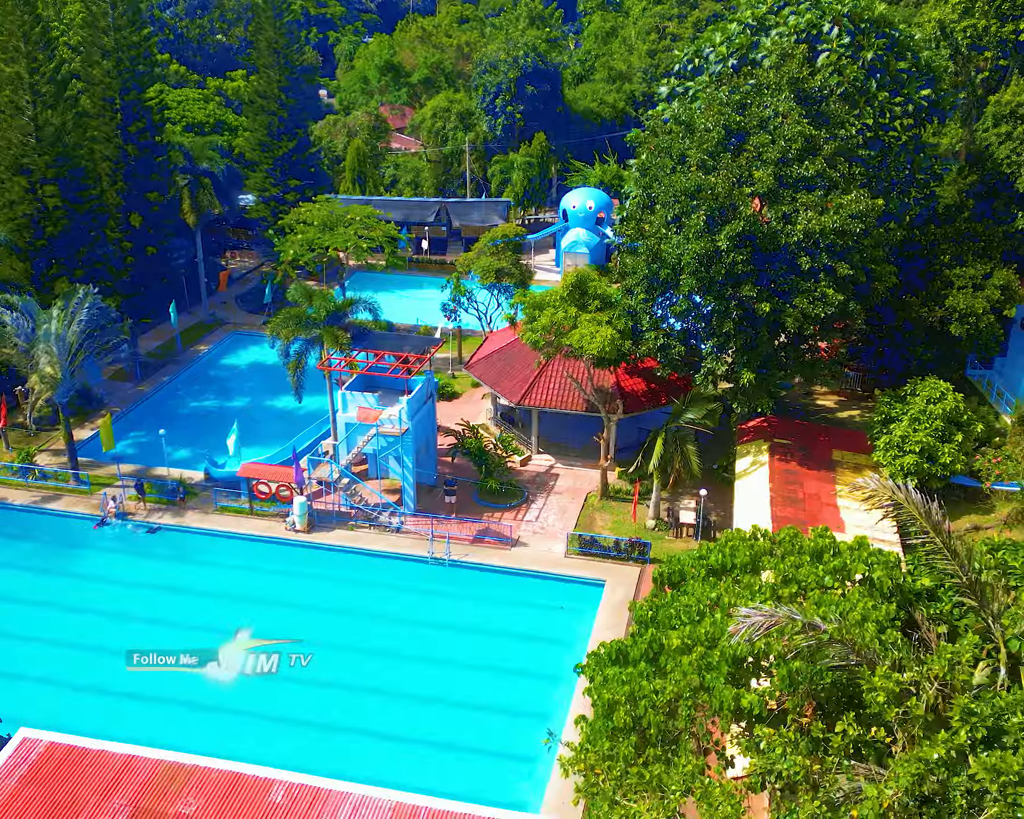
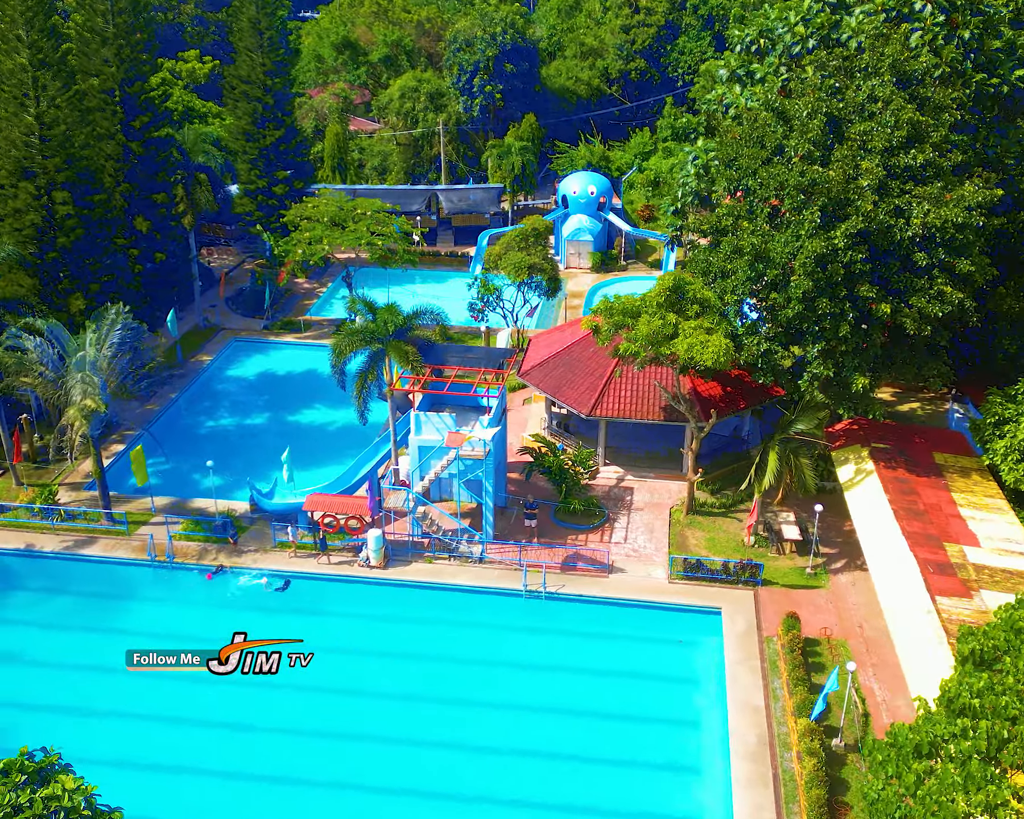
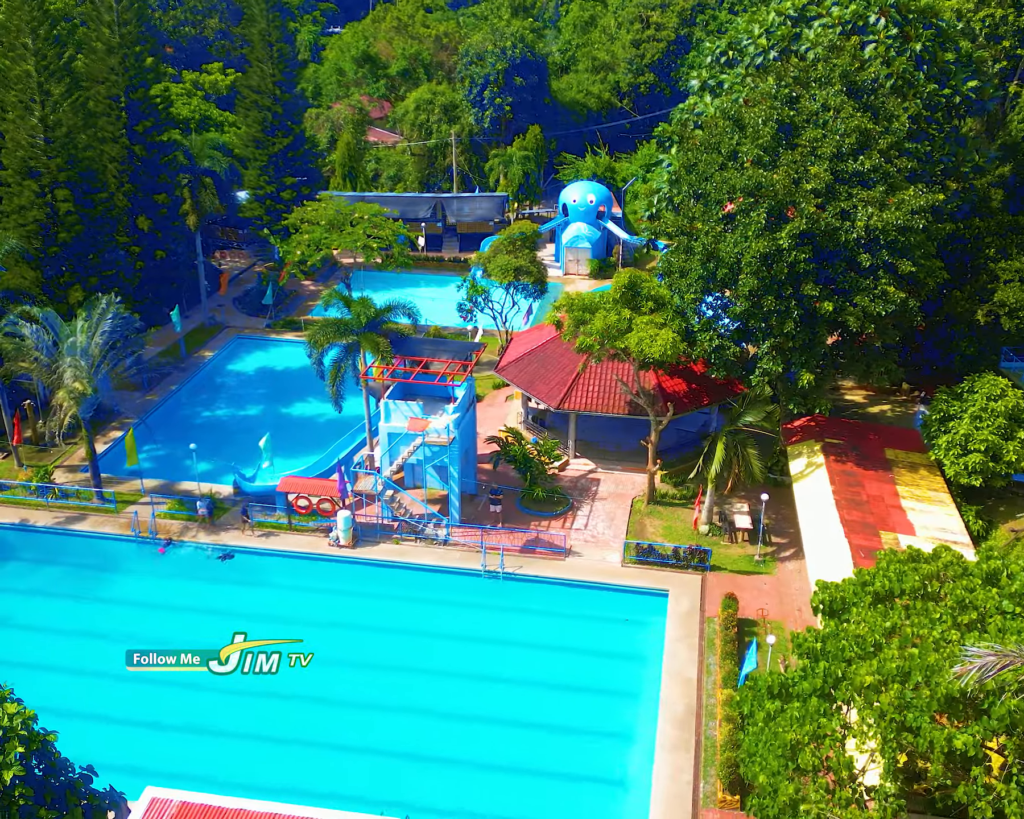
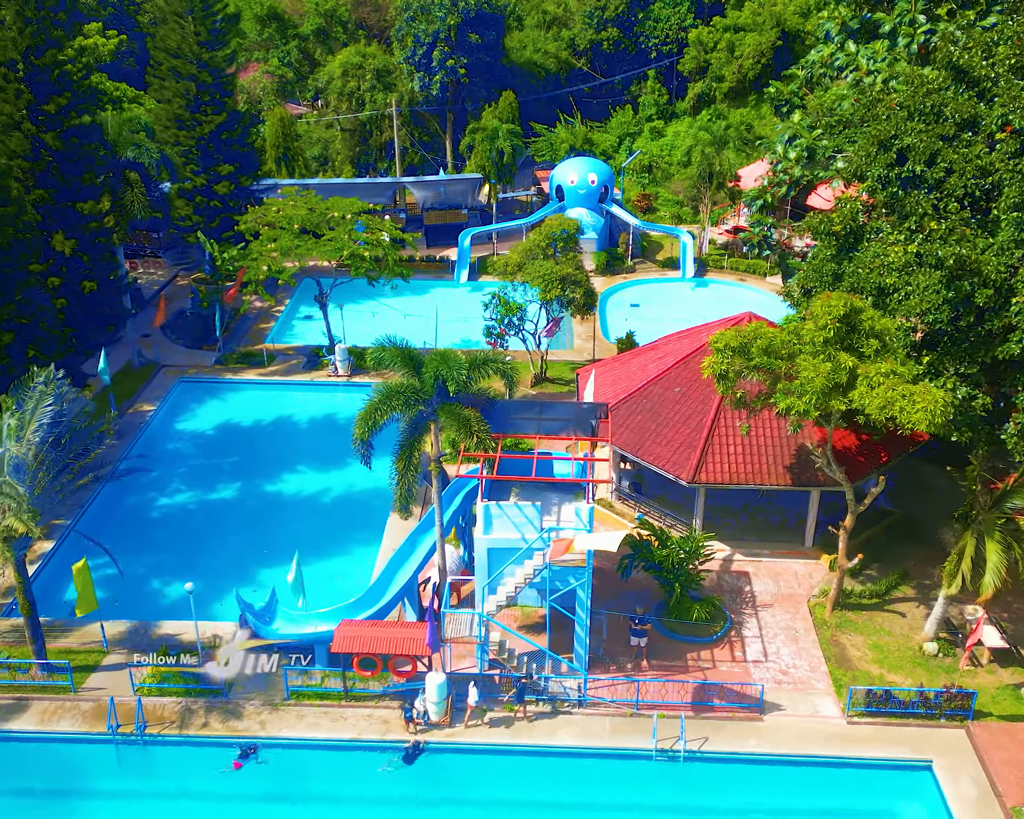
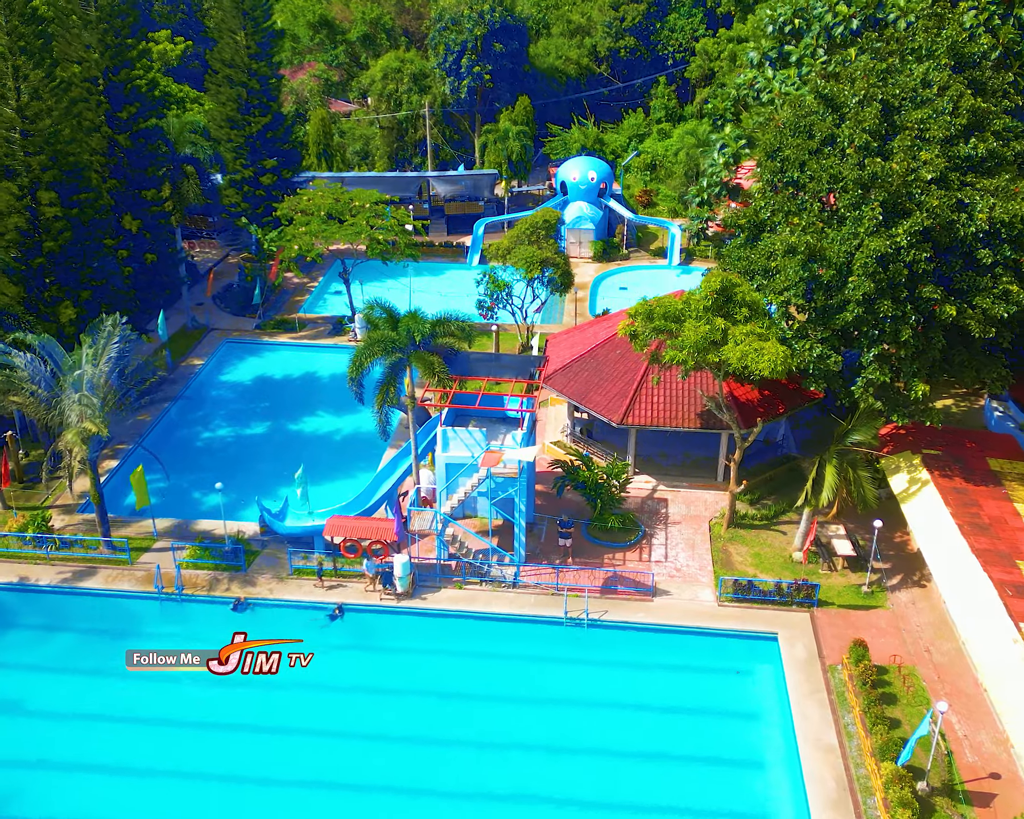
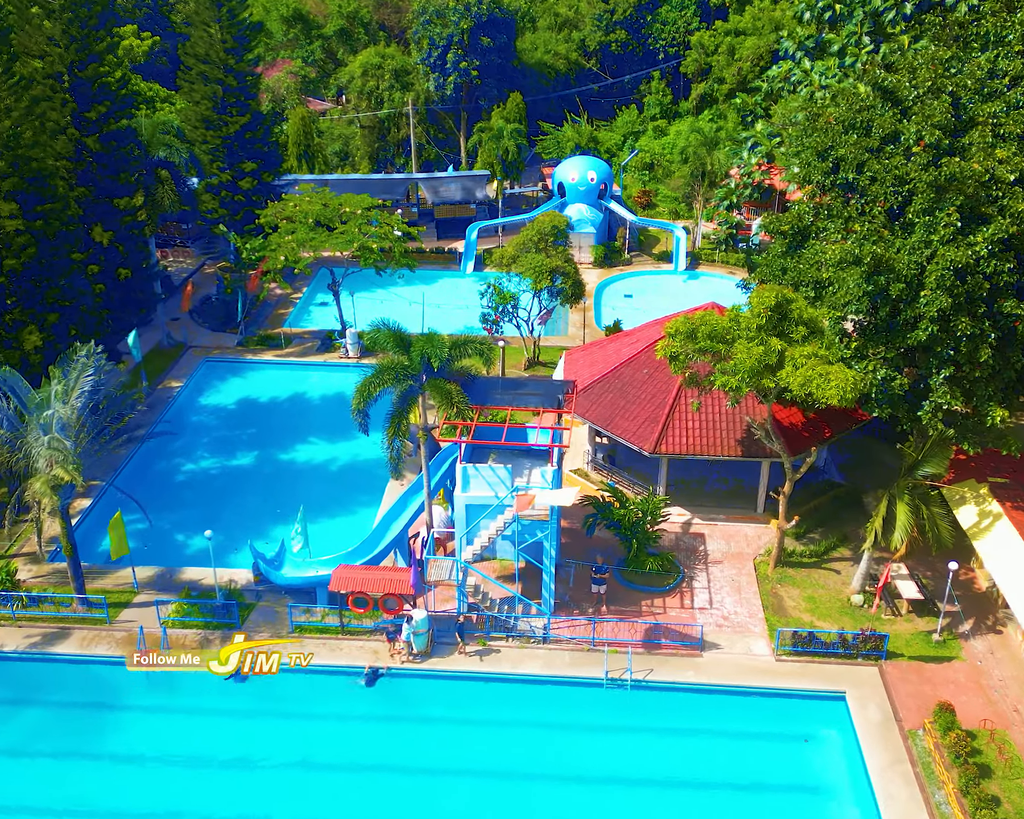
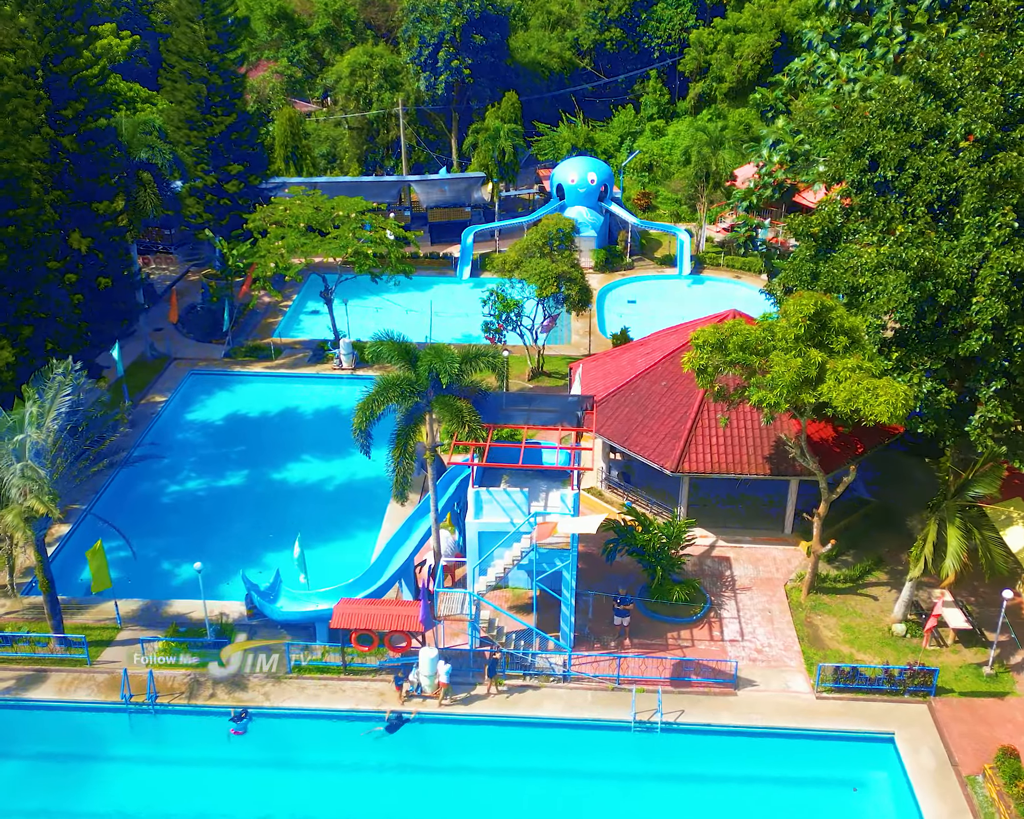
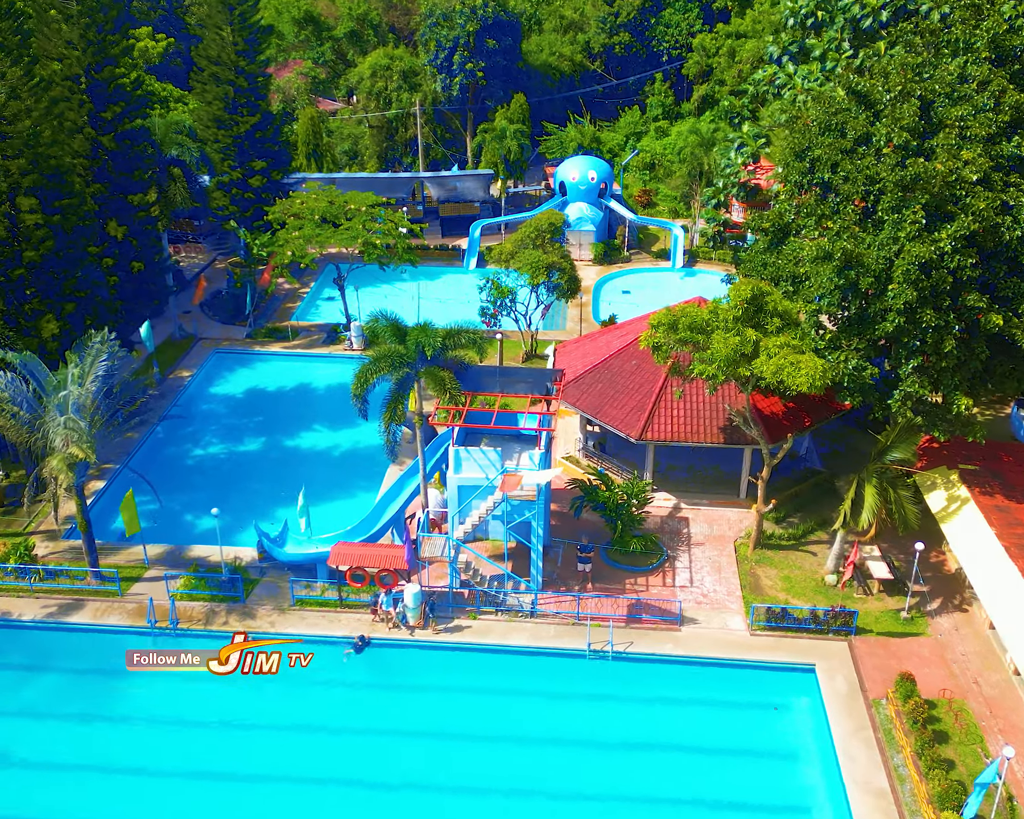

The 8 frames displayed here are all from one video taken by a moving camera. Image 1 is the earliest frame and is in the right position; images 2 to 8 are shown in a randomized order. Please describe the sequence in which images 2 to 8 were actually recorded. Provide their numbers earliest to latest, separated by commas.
3, 2, 5, 8, 6, 7, 4
